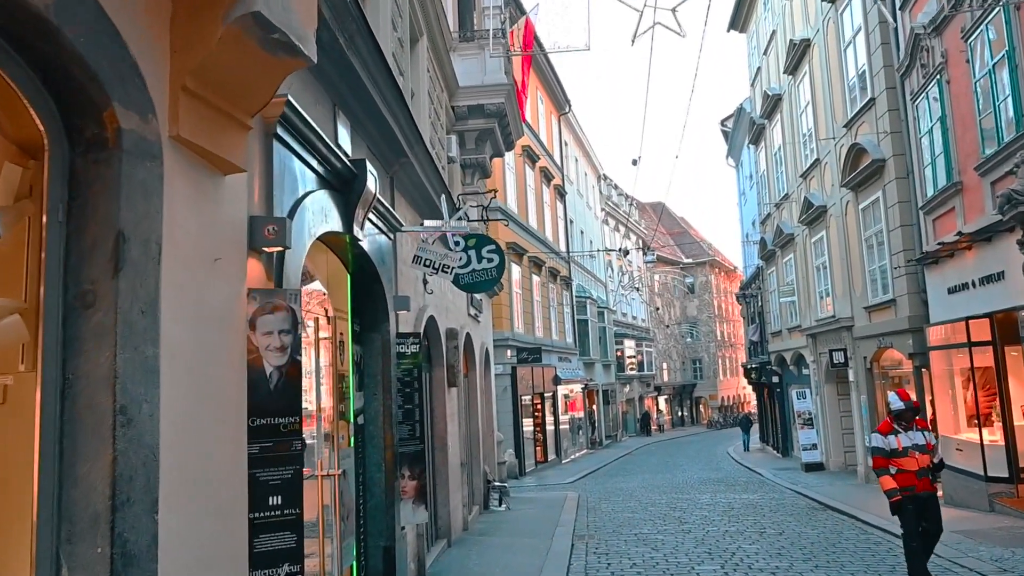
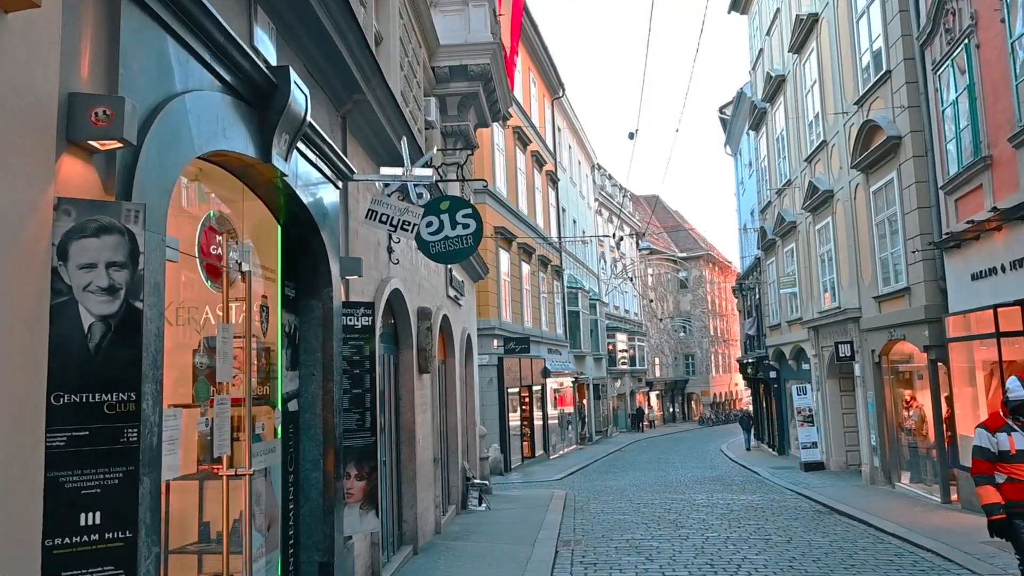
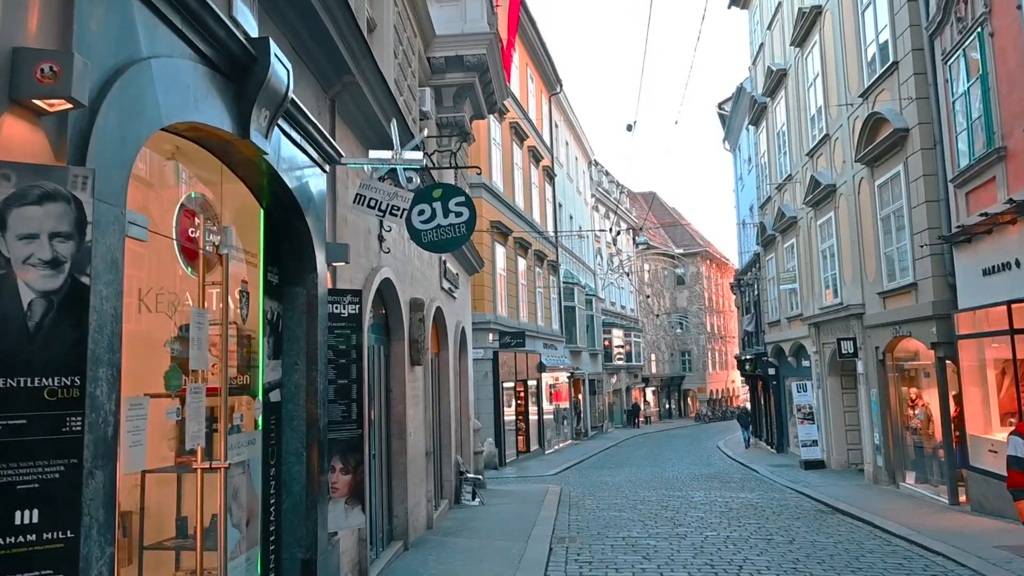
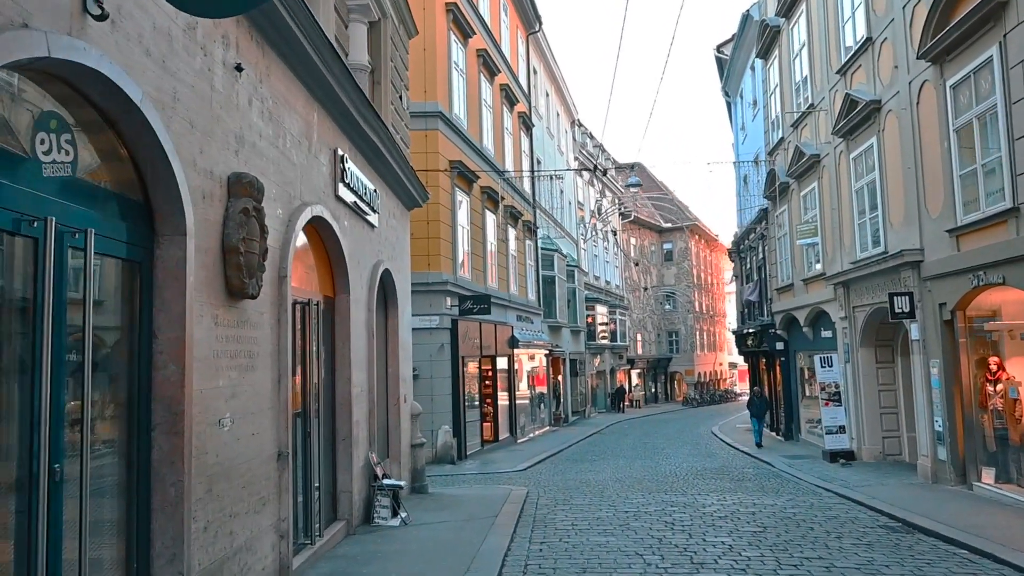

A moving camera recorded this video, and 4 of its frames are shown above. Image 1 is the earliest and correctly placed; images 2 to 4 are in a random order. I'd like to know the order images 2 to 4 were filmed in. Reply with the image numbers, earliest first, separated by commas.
2, 3, 4
